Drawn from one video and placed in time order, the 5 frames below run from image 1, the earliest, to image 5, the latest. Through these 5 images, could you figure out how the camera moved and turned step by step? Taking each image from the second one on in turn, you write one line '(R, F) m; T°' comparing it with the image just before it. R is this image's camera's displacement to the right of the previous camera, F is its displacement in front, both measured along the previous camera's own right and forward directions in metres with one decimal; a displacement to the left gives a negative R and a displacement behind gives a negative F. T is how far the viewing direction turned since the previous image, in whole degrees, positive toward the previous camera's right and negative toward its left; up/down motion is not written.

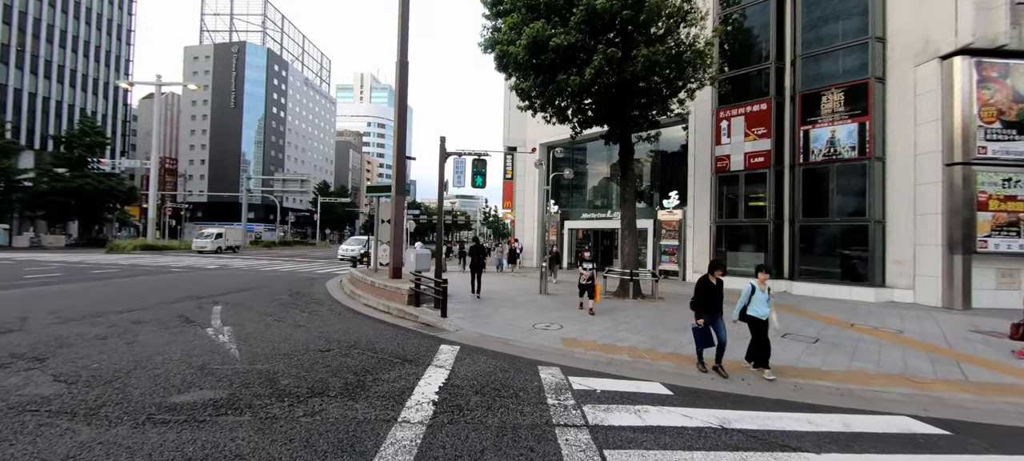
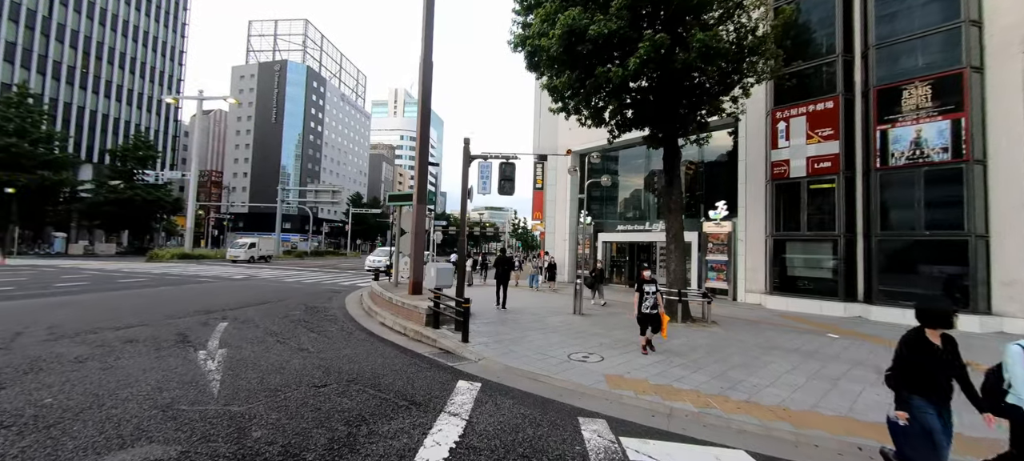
(0.0, +1.1) m; -4°
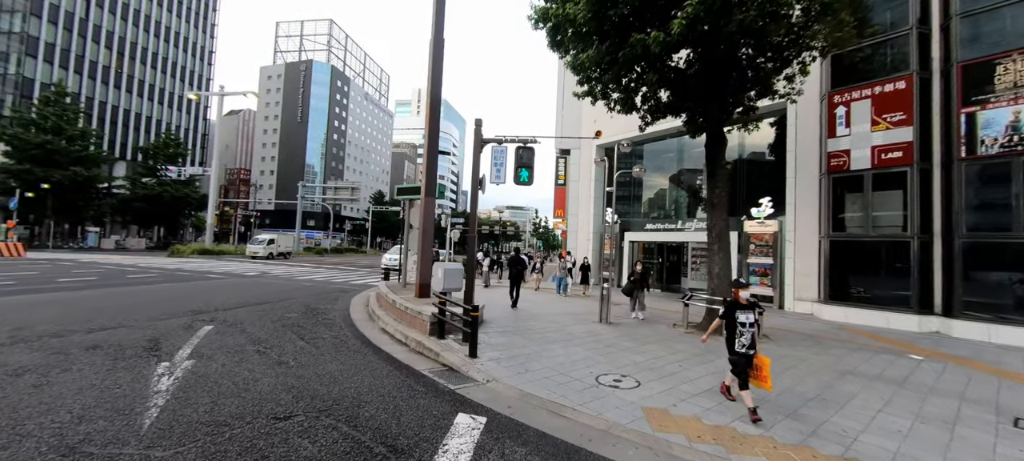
(+0.1, +1.2) m; -3°
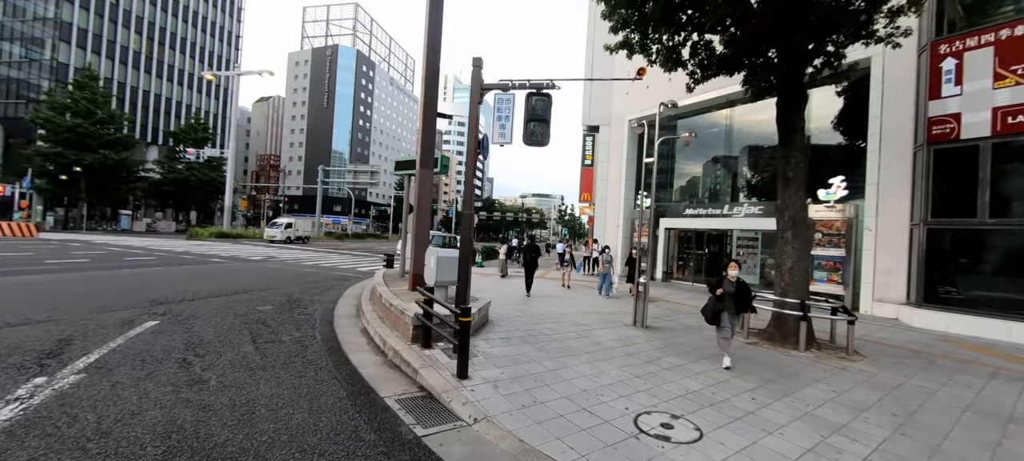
(+0.2, +1.8) m; -4°
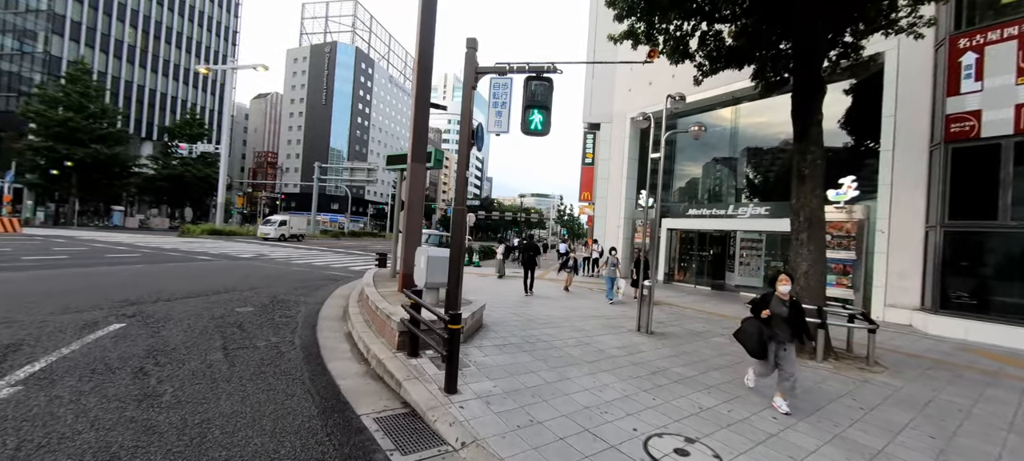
(0.0, +0.5) m; 0°
